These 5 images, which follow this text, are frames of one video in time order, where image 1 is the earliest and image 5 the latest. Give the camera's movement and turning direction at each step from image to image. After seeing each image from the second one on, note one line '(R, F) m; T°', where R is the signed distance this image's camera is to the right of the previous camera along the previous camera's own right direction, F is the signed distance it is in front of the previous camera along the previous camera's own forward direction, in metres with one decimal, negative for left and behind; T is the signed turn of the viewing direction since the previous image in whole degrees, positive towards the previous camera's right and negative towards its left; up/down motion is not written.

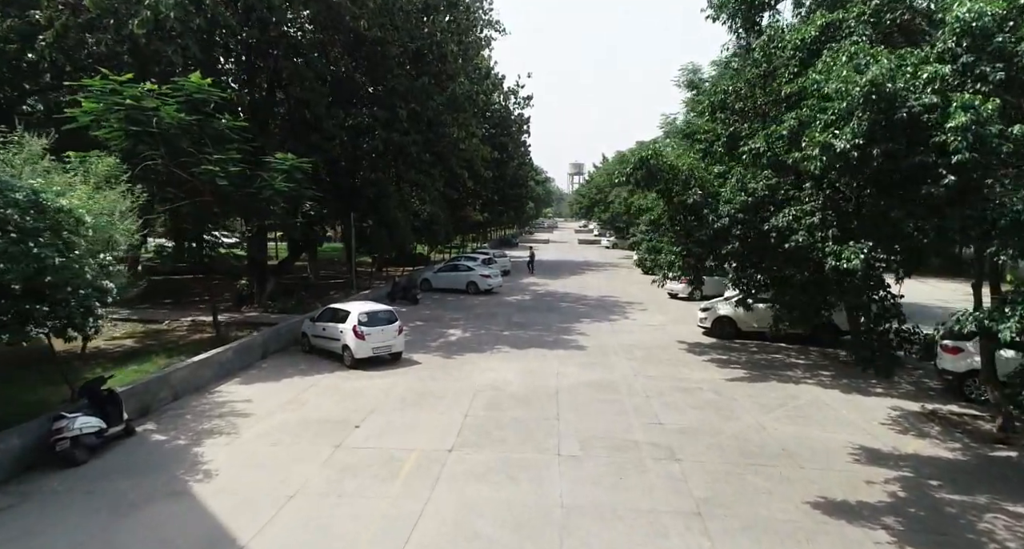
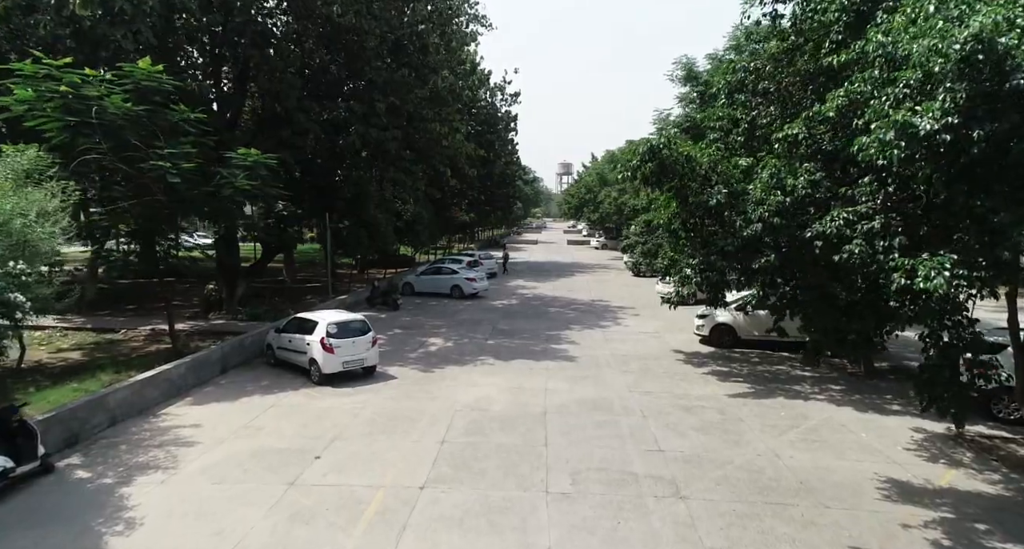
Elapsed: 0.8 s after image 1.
(+0.1, +1.1) m; +1°
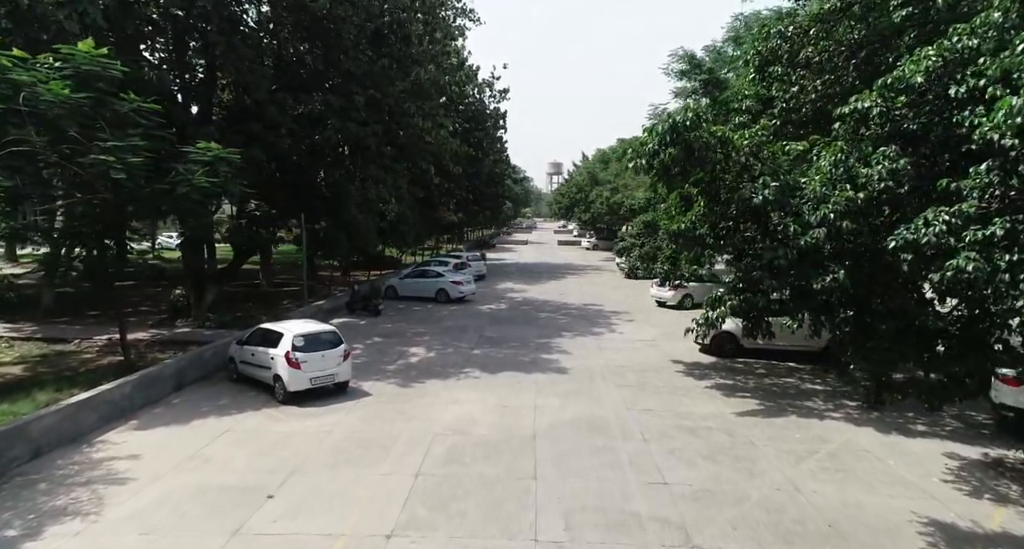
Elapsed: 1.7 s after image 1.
(+0.1, +1.1) m; +1°
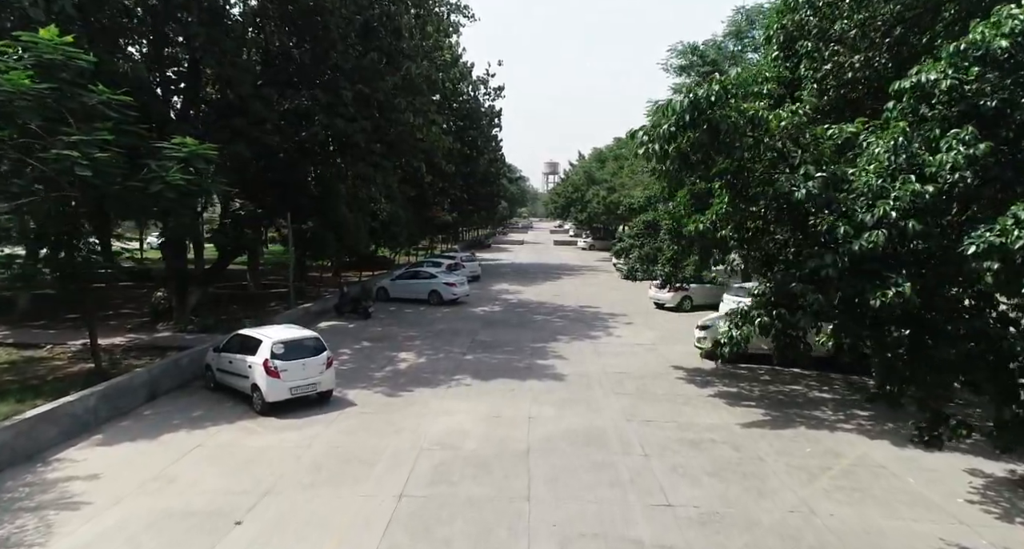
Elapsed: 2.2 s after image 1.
(+0.1, +0.6) m; 0°
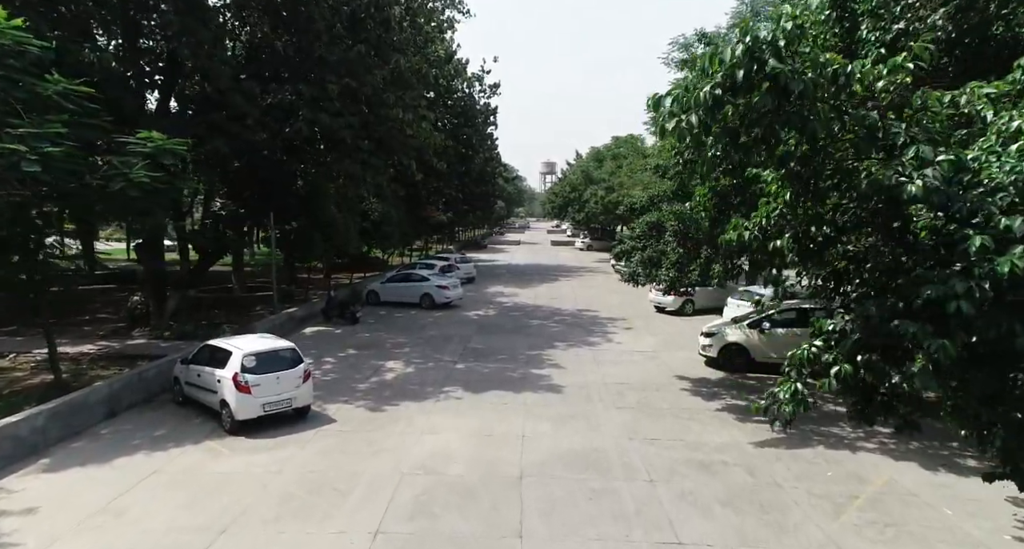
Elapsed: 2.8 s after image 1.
(+0.1, +0.8) m; 0°
